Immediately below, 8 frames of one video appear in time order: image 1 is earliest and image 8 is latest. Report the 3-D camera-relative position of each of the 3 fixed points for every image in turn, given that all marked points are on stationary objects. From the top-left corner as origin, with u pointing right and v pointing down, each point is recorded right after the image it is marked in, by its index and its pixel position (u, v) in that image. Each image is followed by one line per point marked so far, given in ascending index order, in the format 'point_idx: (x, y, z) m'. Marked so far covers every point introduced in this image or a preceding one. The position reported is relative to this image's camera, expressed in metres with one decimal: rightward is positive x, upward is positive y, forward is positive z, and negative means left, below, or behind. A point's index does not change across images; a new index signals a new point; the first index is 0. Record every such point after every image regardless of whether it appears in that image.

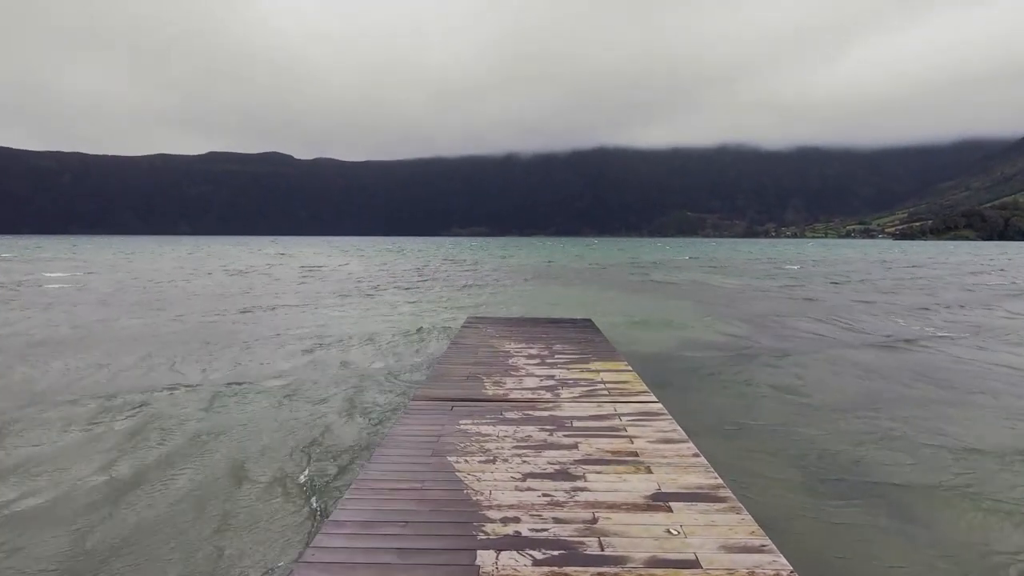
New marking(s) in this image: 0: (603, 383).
0: (+1.5, -1.5, +8.3) m
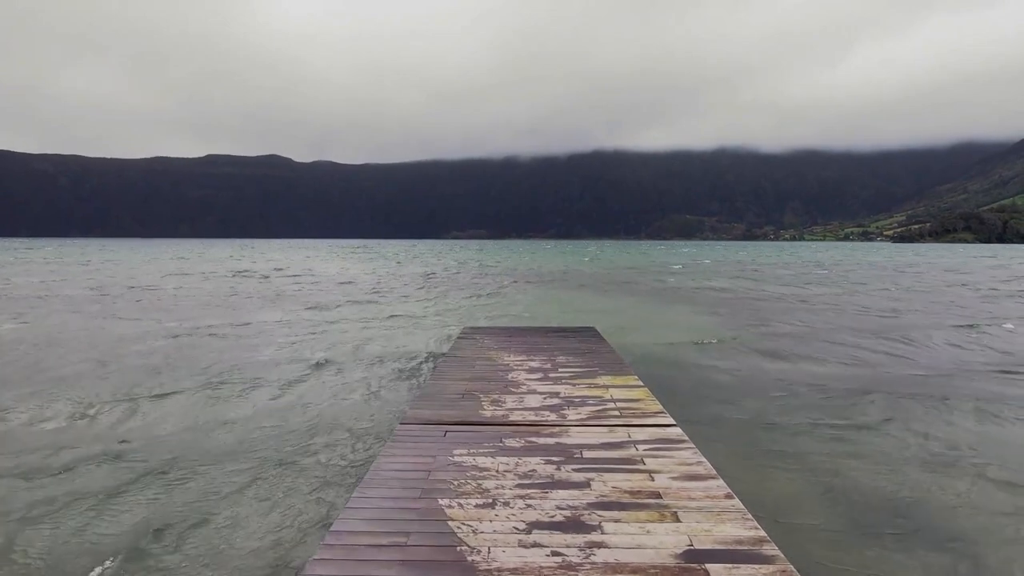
0: (+1.5, -1.7, +7.5) m
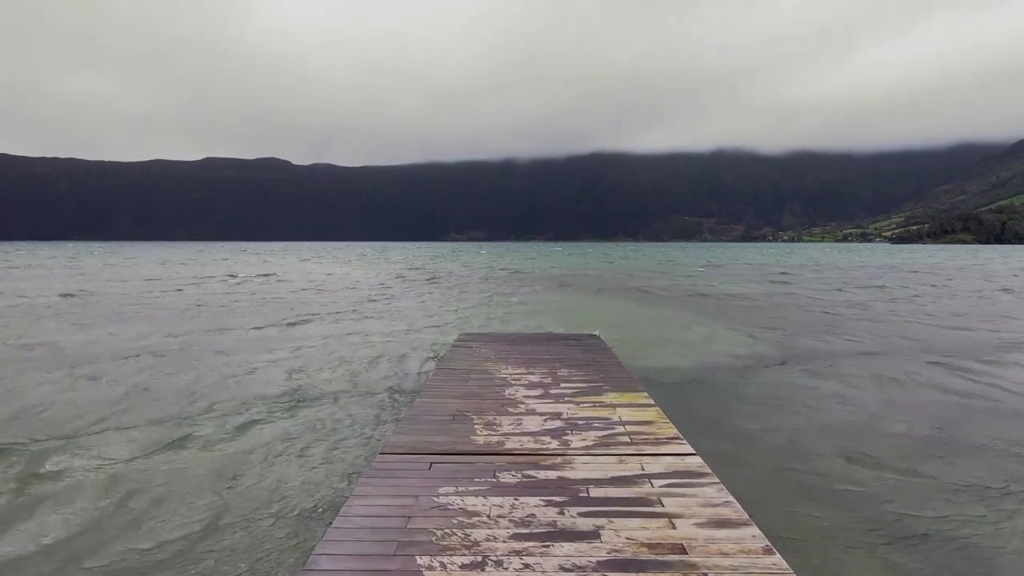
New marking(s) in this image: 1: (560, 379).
0: (+1.4, -1.8, +6.7) m
1: (+0.8, -1.6, +9.1) m
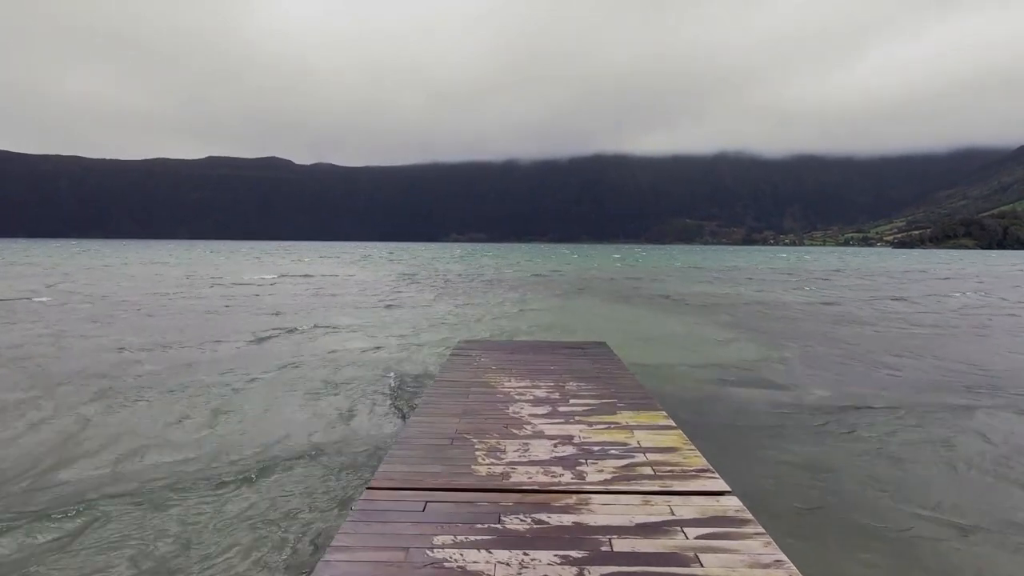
0: (+1.5, -1.9, +5.9) m
1: (+0.9, -1.7, +8.3) m
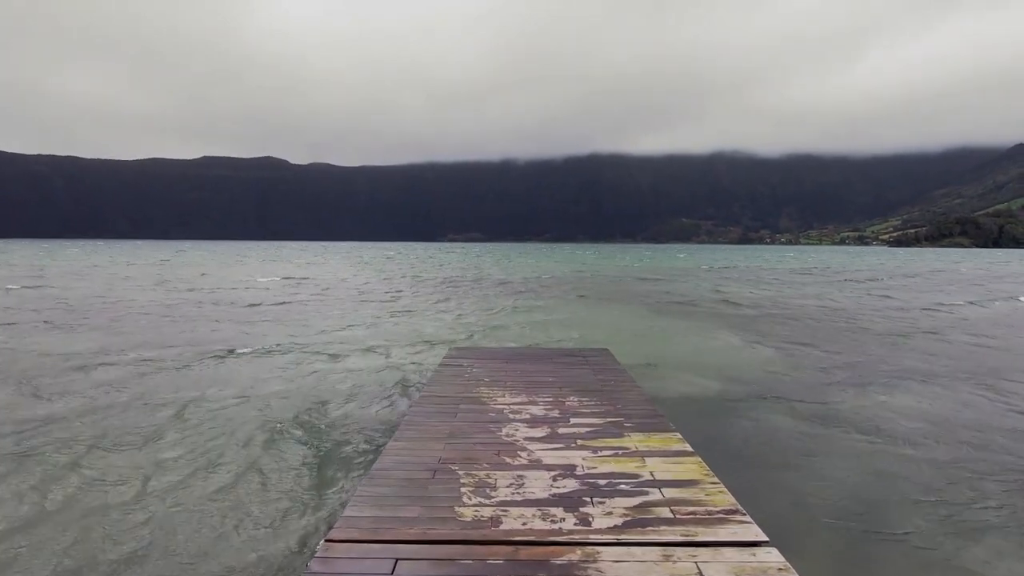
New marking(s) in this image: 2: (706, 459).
0: (+1.4, -2.0, +5.0) m
1: (+0.8, -1.8, +7.4) m
2: (+2.5, -2.3, +6.8) m
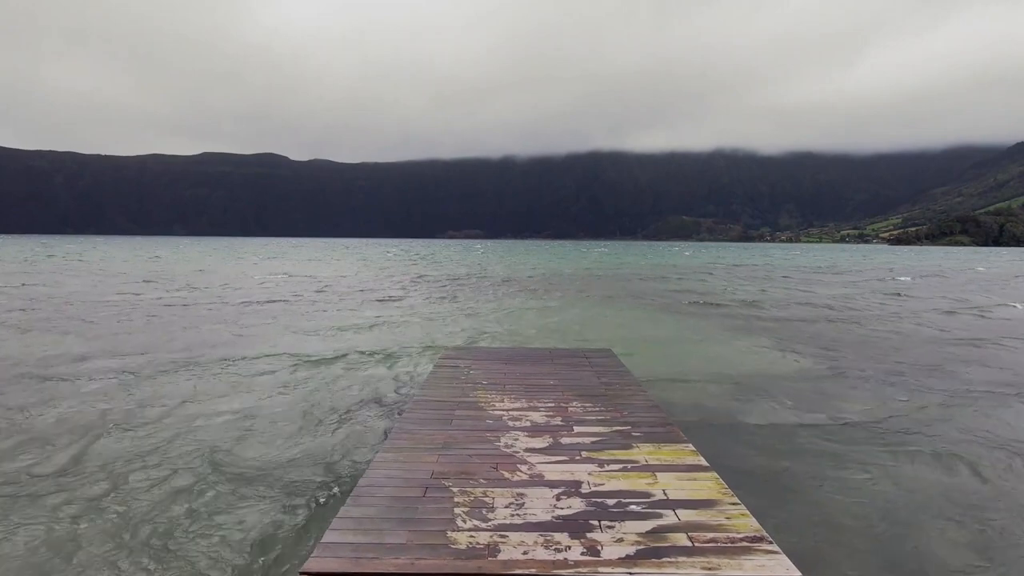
0: (+1.4, -2.0, +4.5) m
1: (+0.8, -1.8, +6.9) m
2: (+2.5, -2.3, +6.3) m
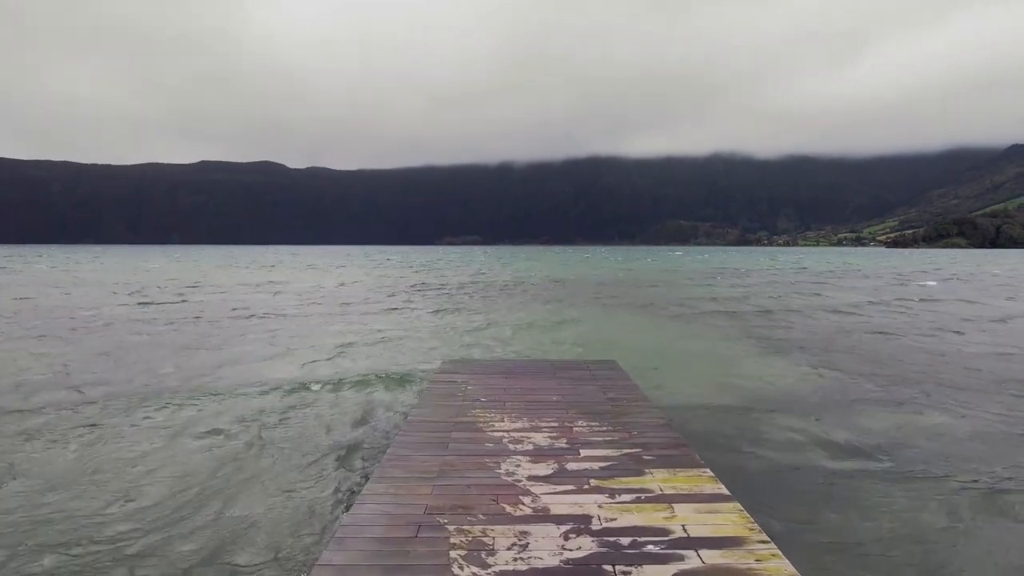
0: (+1.4, -2.1, +4.0) m
1: (+0.8, -1.9, +6.4) m
2: (+2.5, -2.4, +5.8) m
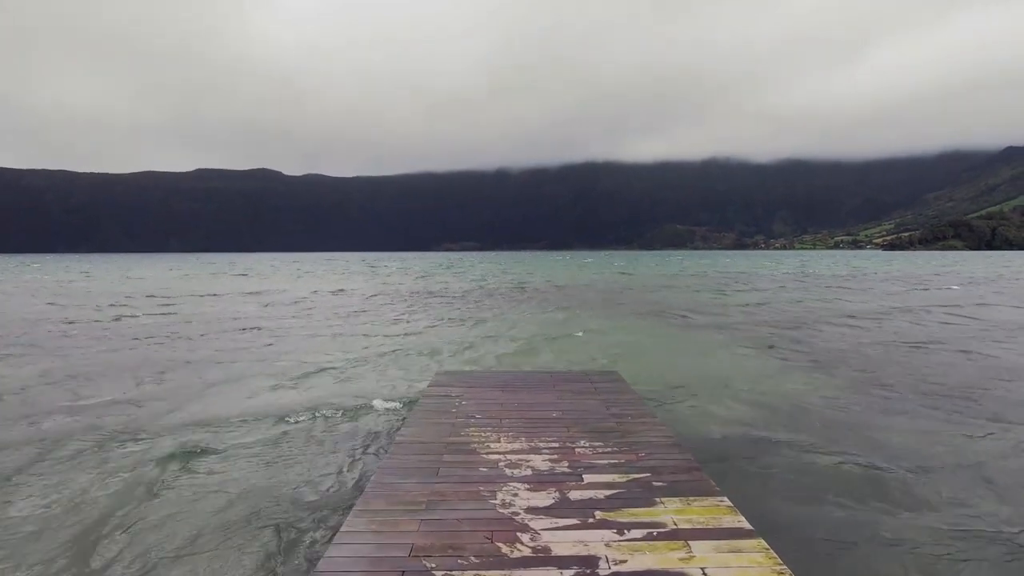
0: (+1.4, -2.2, +3.5) m
1: (+0.8, -2.0, +5.9) m
2: (+2.5, -2.5, +5.2) m
